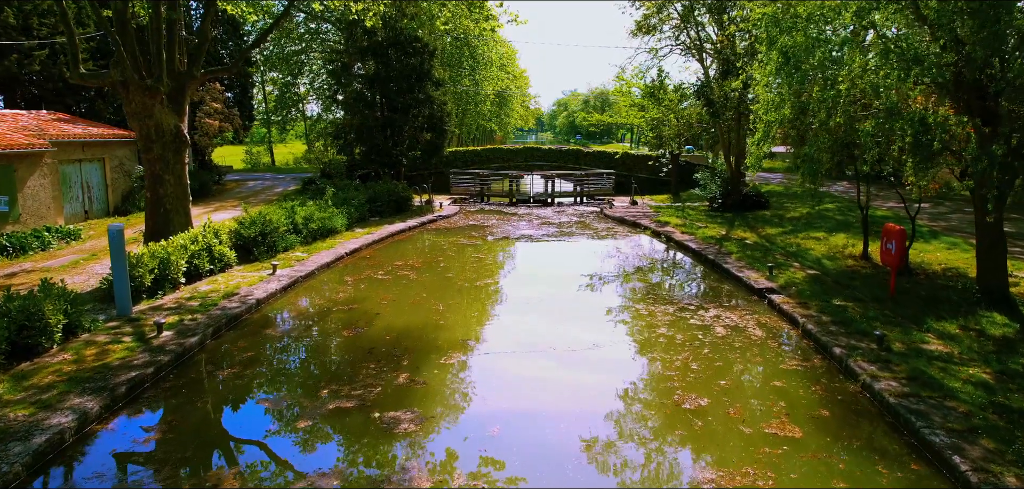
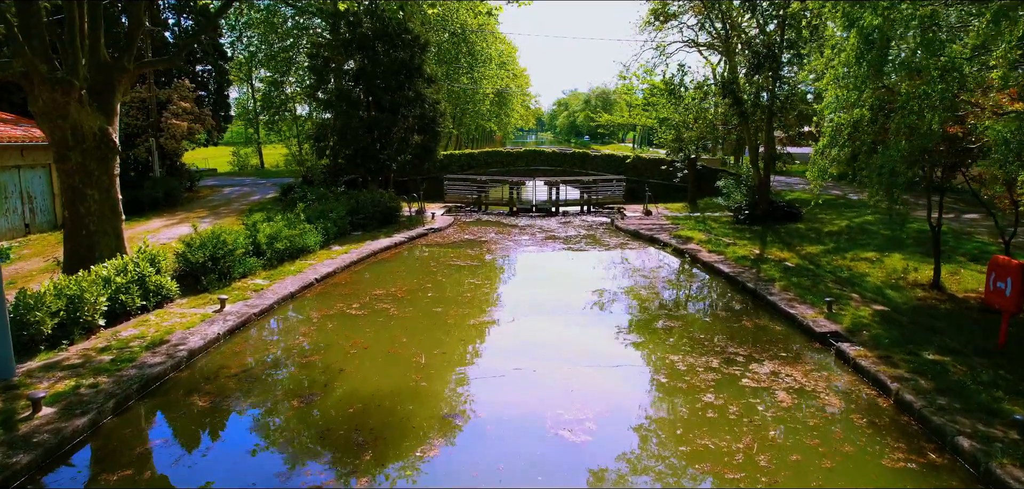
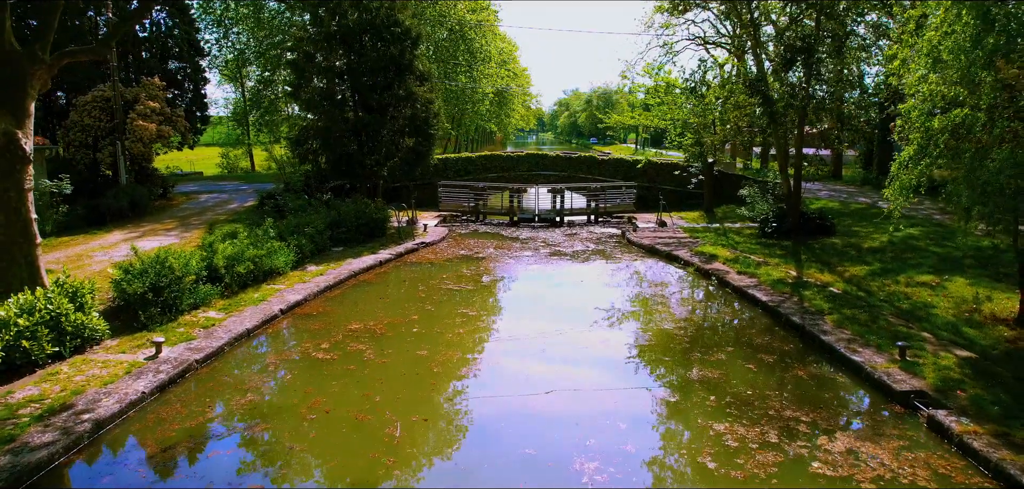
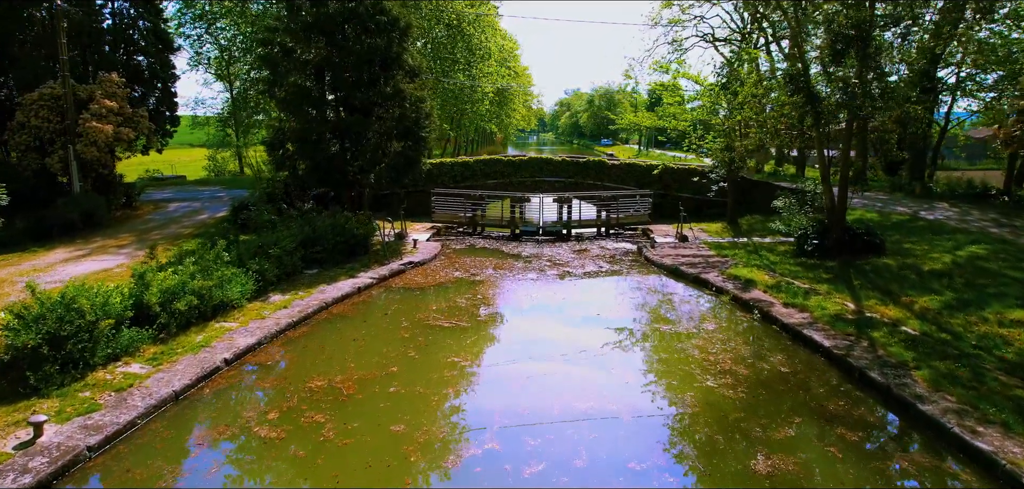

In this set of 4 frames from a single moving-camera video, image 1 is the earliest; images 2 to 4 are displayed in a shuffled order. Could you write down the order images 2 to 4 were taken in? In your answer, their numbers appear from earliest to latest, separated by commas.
2, 3, 4
